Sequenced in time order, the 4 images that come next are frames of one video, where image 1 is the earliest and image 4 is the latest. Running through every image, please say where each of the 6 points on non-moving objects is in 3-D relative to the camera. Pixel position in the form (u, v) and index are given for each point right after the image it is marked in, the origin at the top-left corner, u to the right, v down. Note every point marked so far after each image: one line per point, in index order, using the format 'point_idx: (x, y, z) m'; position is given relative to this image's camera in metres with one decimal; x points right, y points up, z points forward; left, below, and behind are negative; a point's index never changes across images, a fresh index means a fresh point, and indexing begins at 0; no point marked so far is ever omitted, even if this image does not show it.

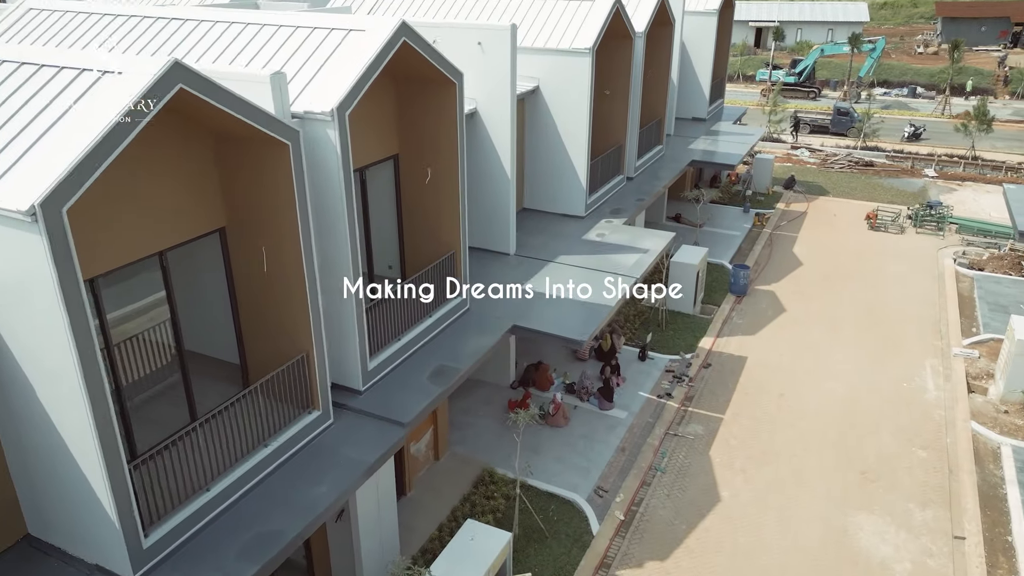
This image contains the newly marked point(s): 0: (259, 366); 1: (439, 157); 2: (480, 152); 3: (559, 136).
0: (-3.5, -1.1, +9.9) m
1: (-1.2, +2.2, +12.0) m
2: (-0.7, +2.8, +14.8) m
3: (+1.1, +3.7, +17.2) m
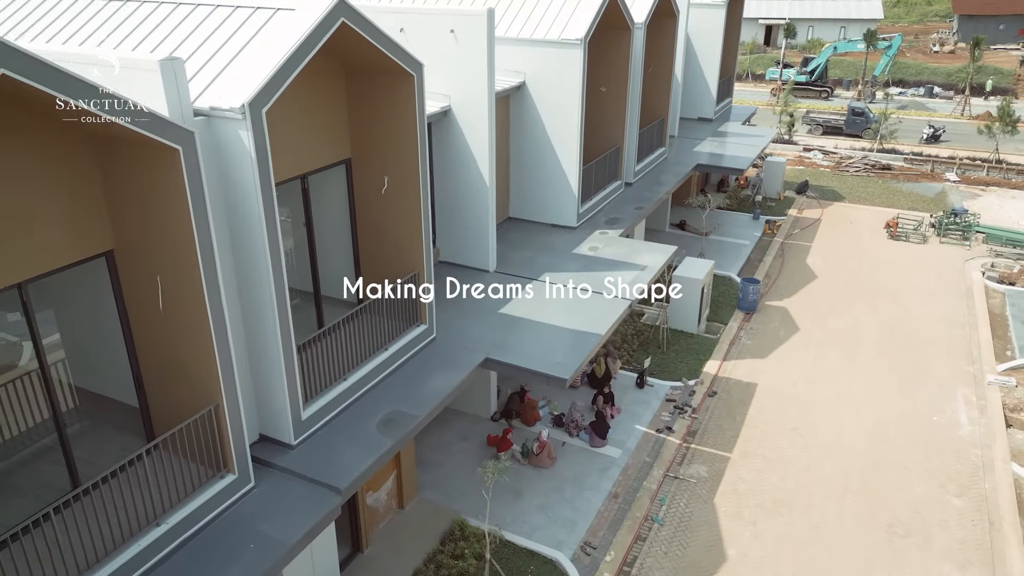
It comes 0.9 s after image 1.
0: (-4.0, -1.5, +8.1) m
1: (-1.6, +1.8, +10.2) m
2: (-1.1, +2.4, +13.0) m
3: (+0.7, +3.2, +15.4) m
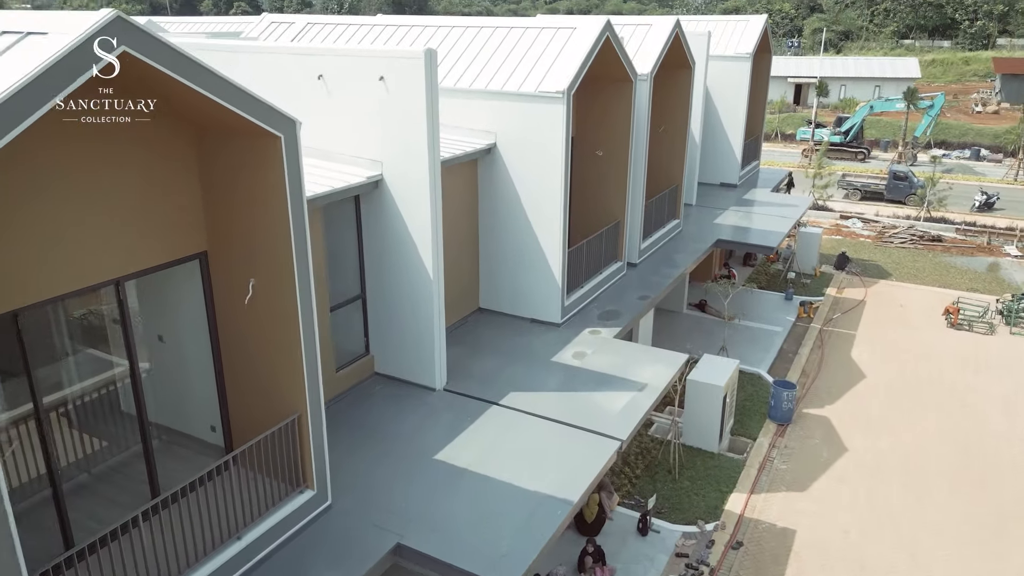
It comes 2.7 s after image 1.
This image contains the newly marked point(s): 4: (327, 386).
0: (-4.8, -2.8, +4.8) m
1: (-2.4, +0.3, +7.0) m
2: (-1.7, +0.7, +9.9) m
3: (+0.2, +1.3, +12.2) m
4: (-2.6, -1.3, +9.9) m
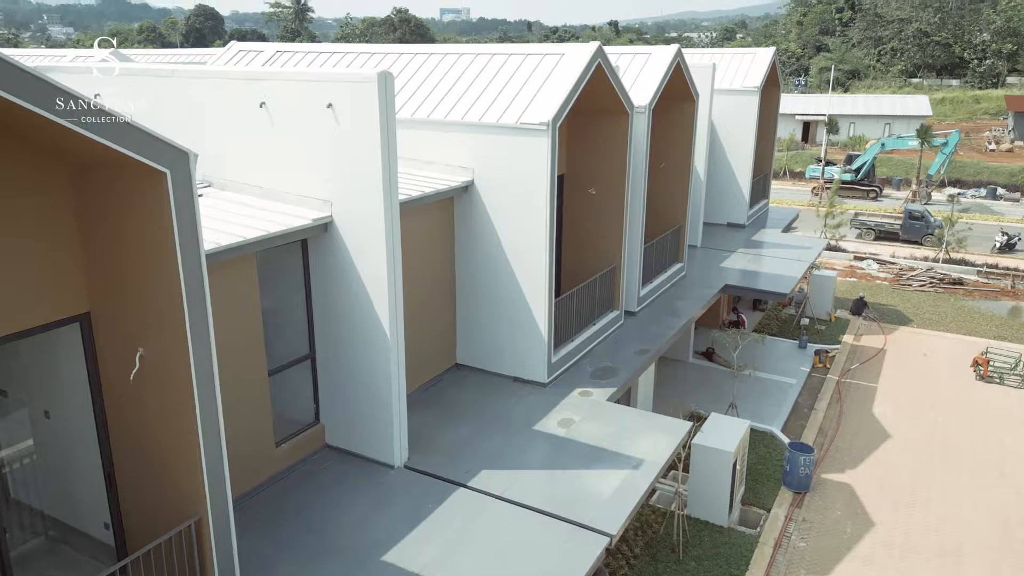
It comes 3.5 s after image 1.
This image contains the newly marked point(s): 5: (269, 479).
0: (-5.2, -3.2, +3.3) m
1: (-2.8, -0.3, +5.6) m
2: (-2.0, 0.0, +8.5) m
3: (-0.1, +0.5, +10.8) m
4: (-2.9, -2.0, +8.4) m
5: (-2.9, -2.3, +8.5) m
